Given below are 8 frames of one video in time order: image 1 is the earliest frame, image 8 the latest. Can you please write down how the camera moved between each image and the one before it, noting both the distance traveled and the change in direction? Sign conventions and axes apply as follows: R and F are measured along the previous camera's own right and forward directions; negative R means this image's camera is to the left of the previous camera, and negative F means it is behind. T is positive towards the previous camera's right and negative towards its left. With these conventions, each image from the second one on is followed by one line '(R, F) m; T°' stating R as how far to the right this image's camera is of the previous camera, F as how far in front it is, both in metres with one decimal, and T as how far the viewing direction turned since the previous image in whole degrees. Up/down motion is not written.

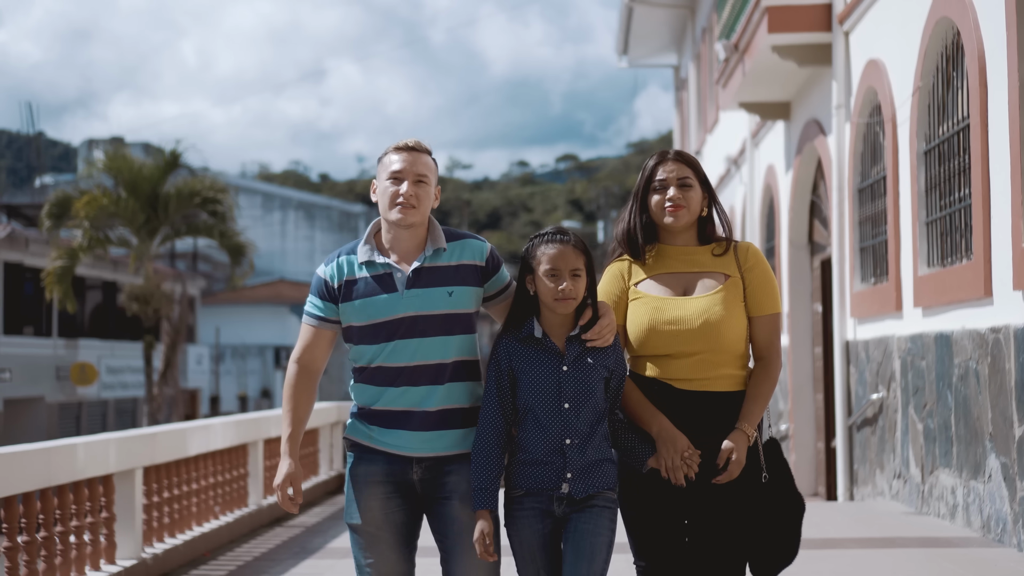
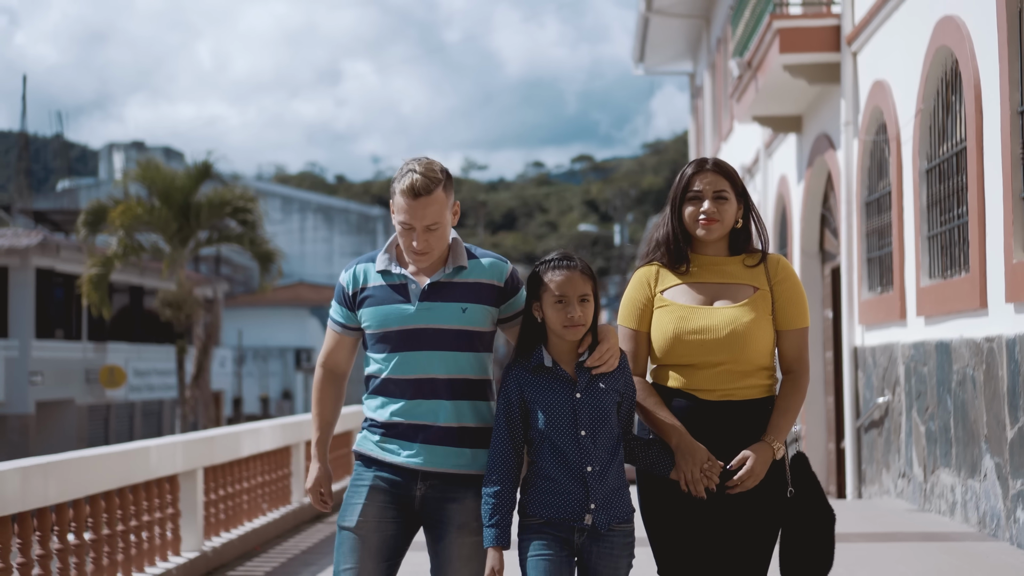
(-0.1, -0.5) m; -1°
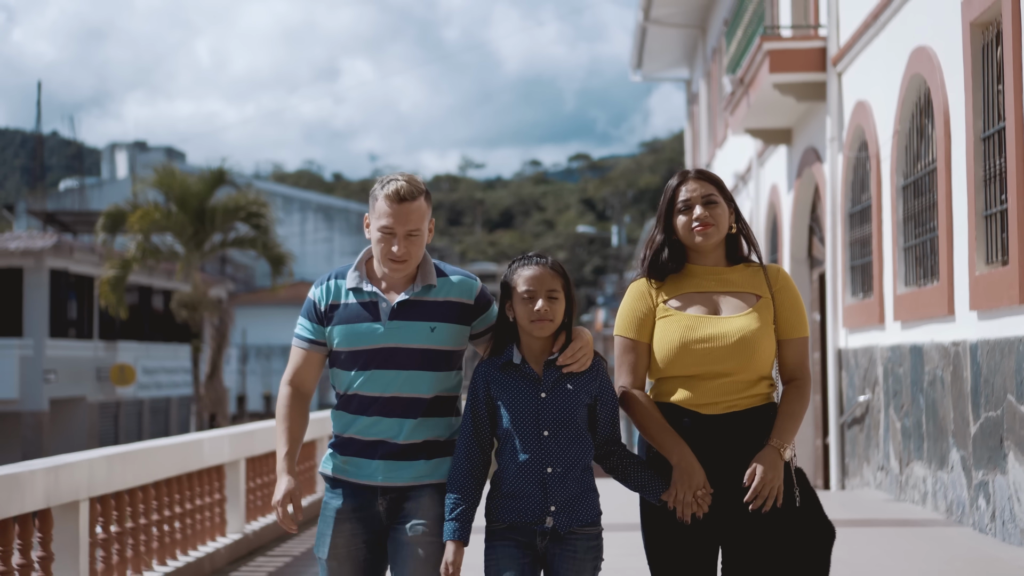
(-0.1, -0.7) m; 0°
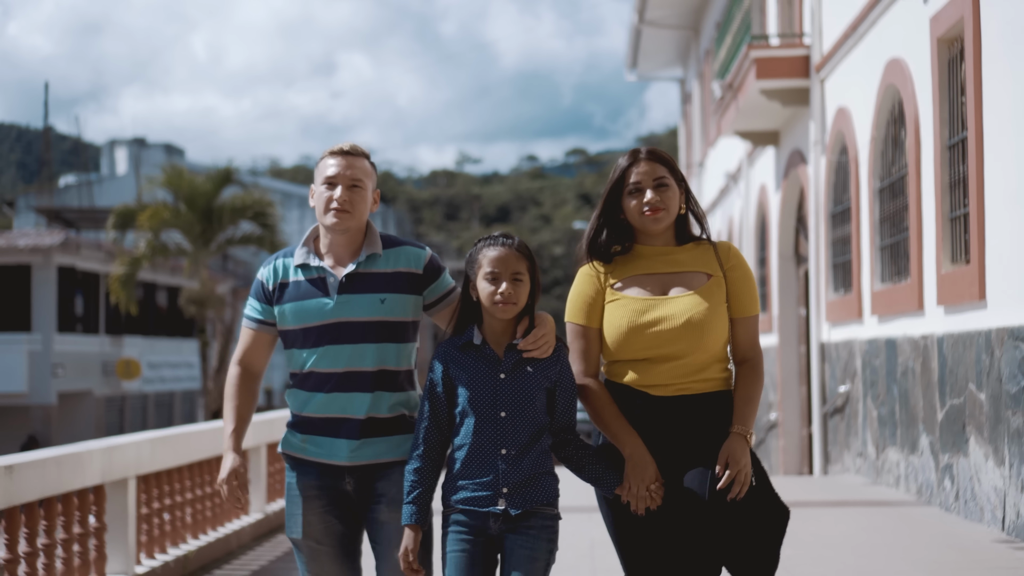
(0.0, -0.6) m; 0°
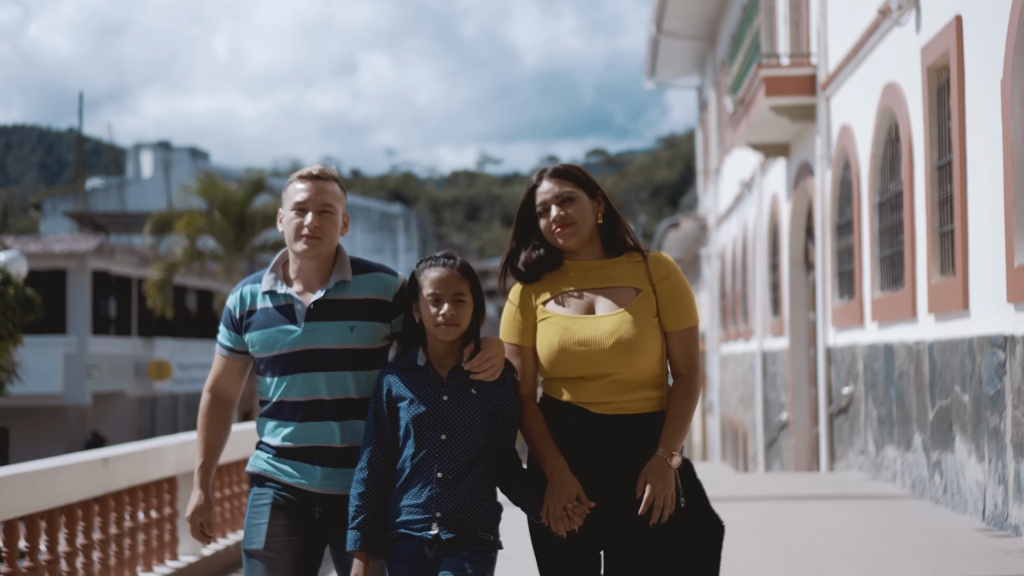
(0.0, -0.7) m; -1°
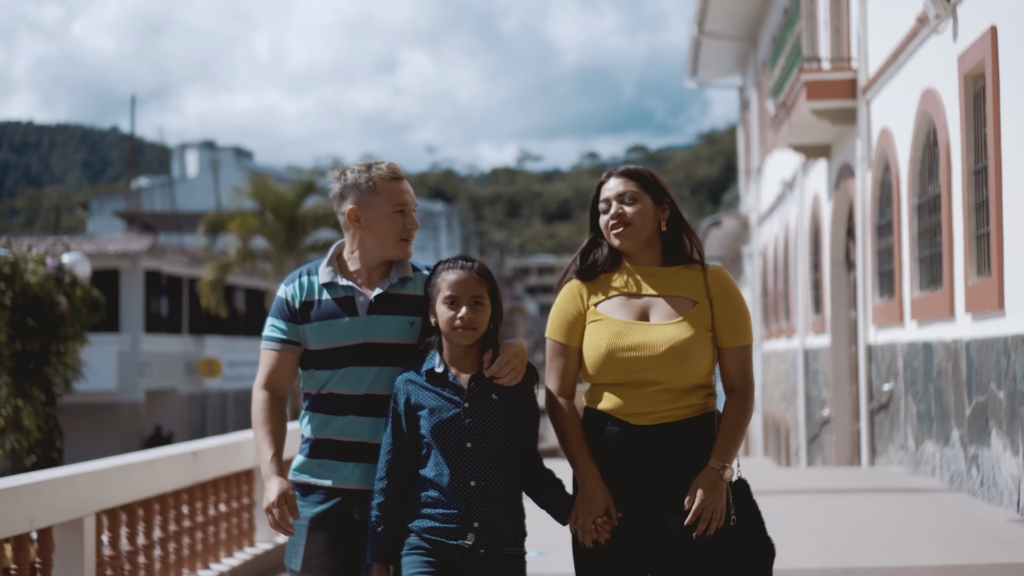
(-0.1, -0.4) m; -2°
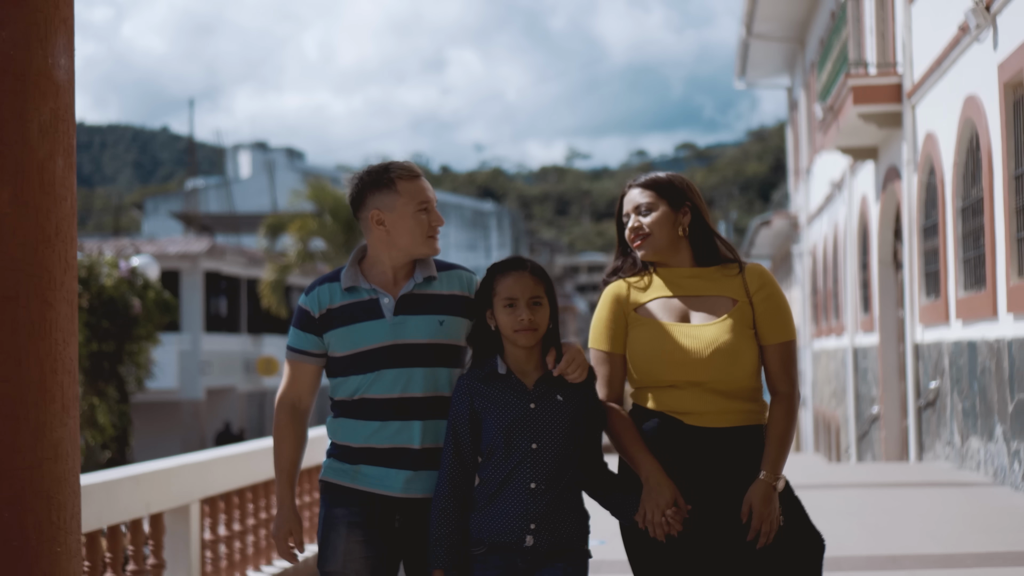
(-0.1, -0.4) m; -2°
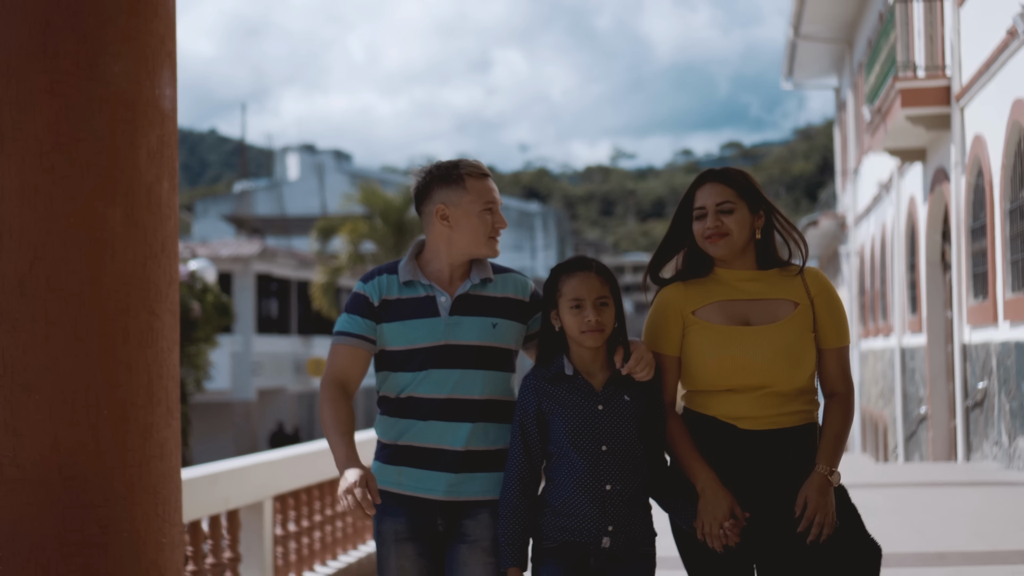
(0.0, -0.2) m; -2°
